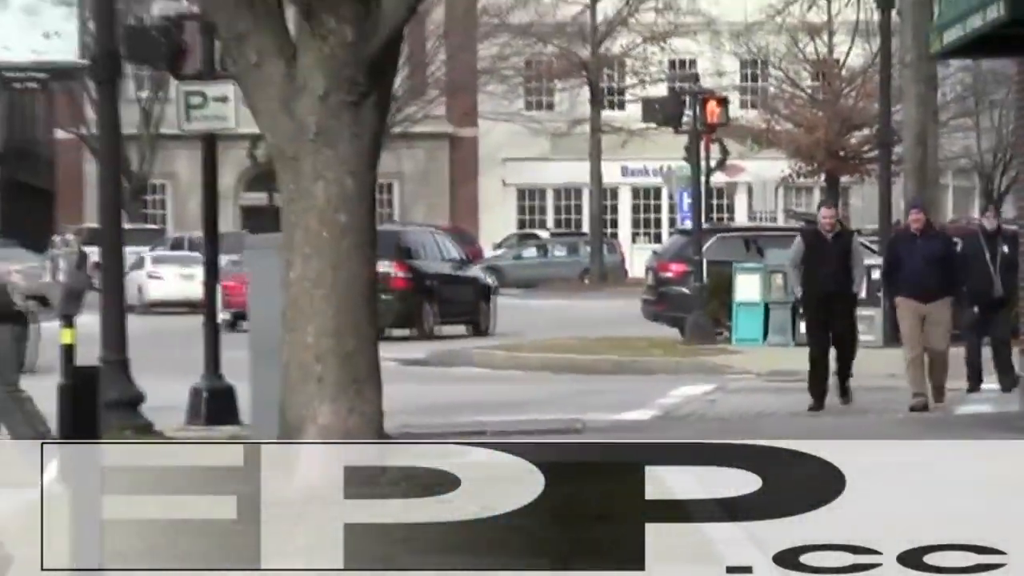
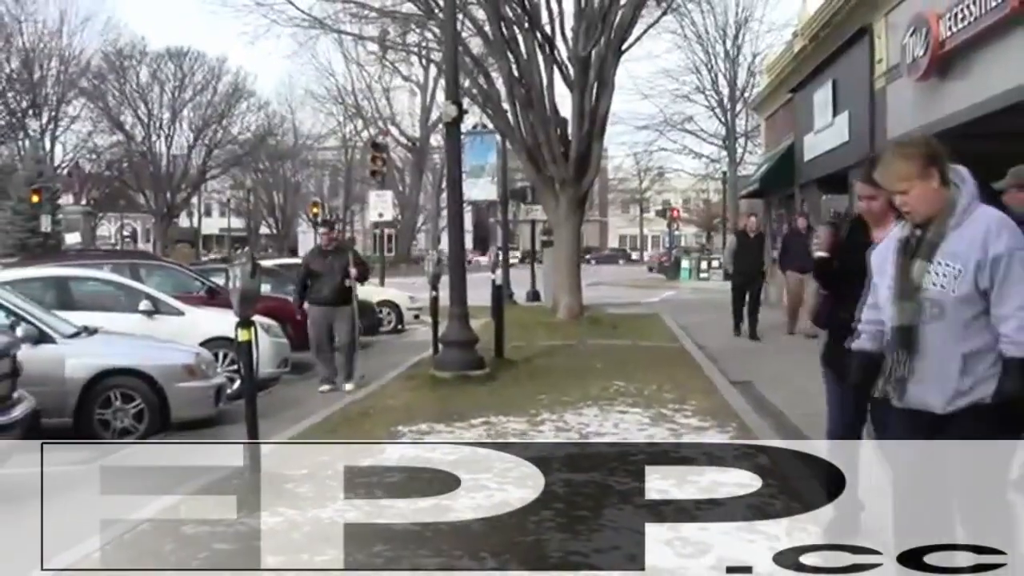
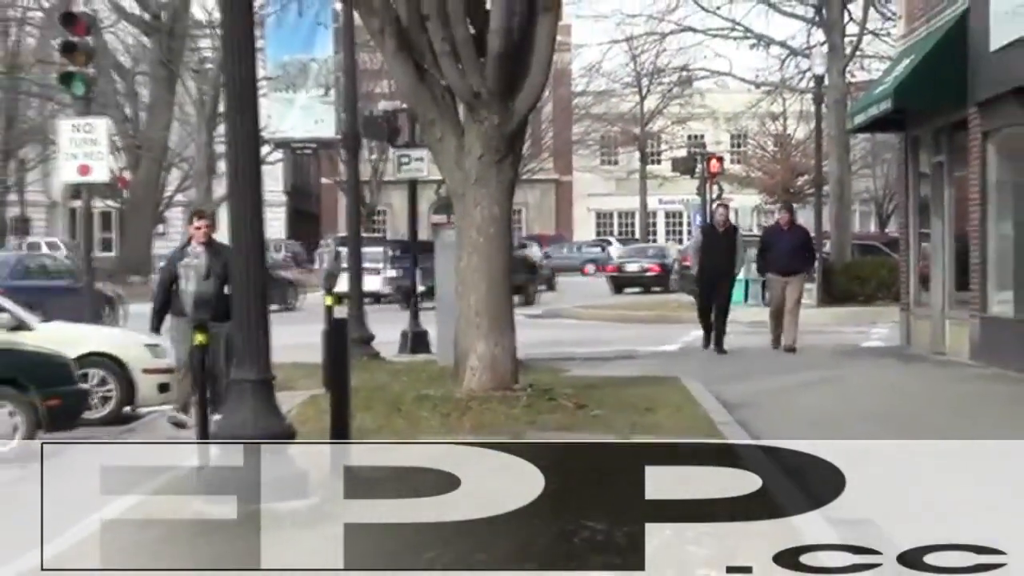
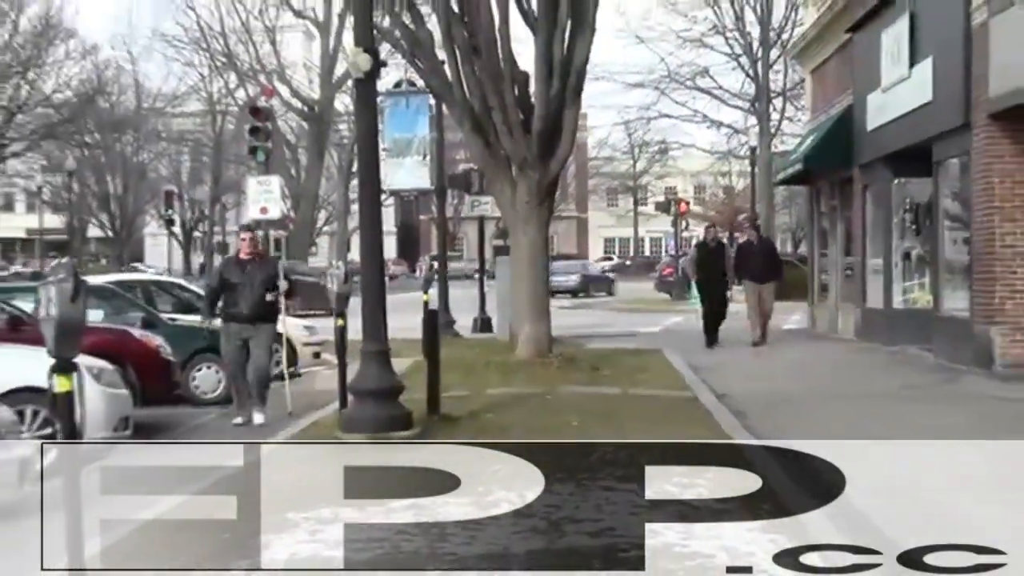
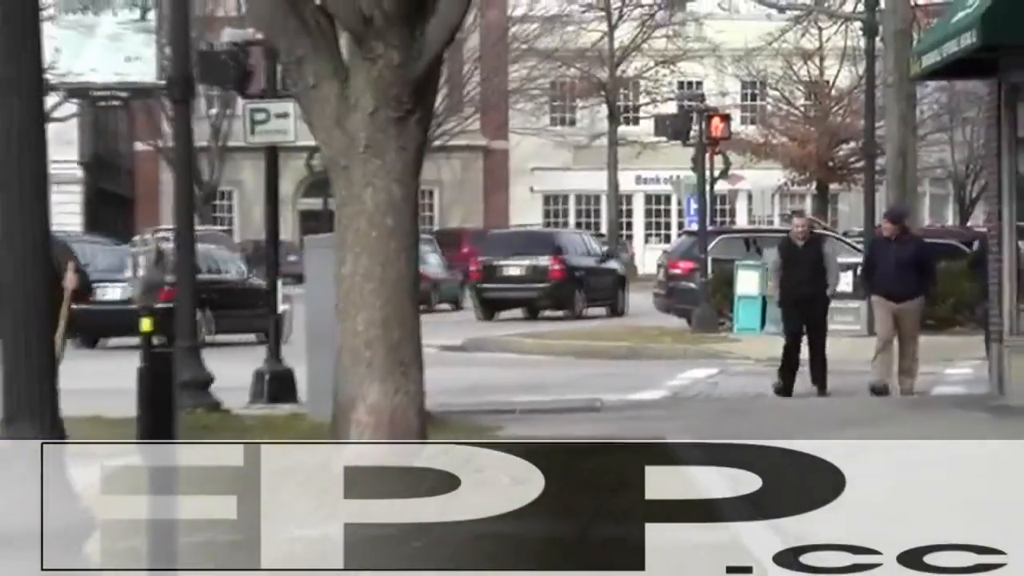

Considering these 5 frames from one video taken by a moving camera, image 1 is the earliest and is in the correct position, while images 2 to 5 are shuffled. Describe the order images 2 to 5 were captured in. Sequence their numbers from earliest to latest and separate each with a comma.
5, 3, 4, 2
